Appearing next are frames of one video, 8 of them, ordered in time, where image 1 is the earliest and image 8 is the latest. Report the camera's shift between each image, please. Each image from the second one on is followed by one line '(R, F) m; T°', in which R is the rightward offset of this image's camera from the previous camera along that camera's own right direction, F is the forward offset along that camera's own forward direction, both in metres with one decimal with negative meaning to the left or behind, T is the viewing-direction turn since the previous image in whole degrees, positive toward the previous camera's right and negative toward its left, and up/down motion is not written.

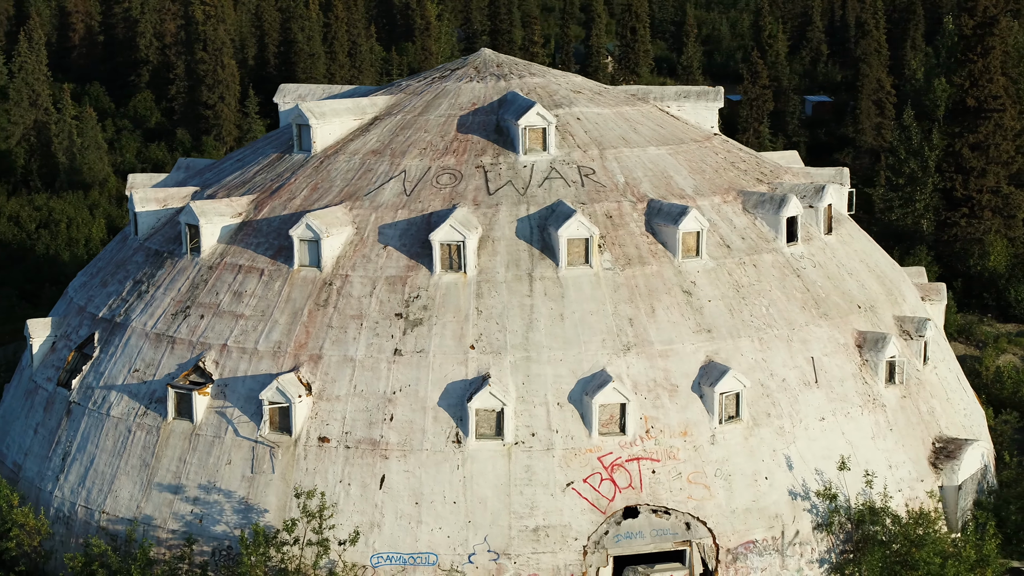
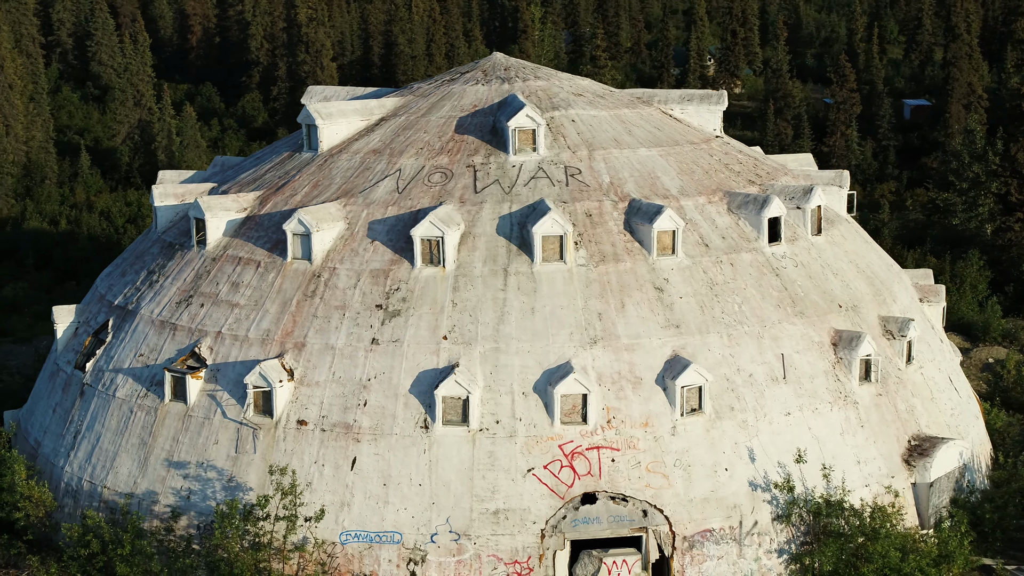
(+2.0, -0.8) m; -4°
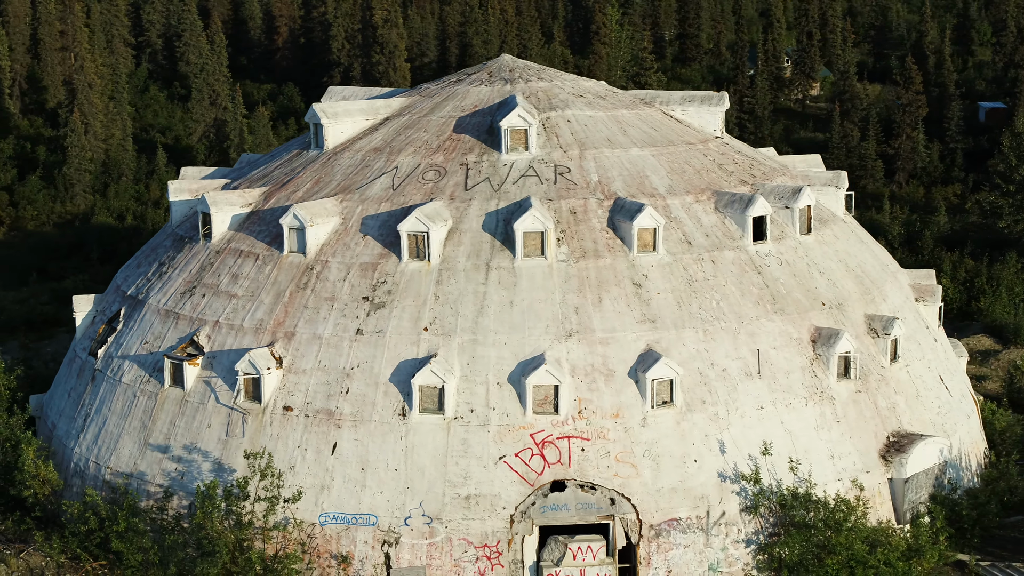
(+1.6, -0.7) m; -3°
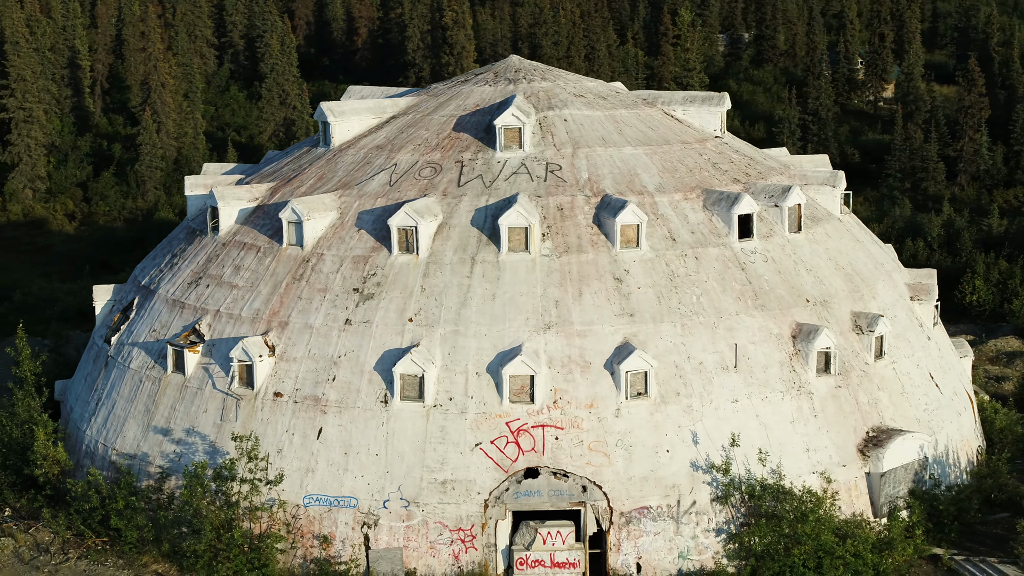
(+1.5, -0.7) m; -3°
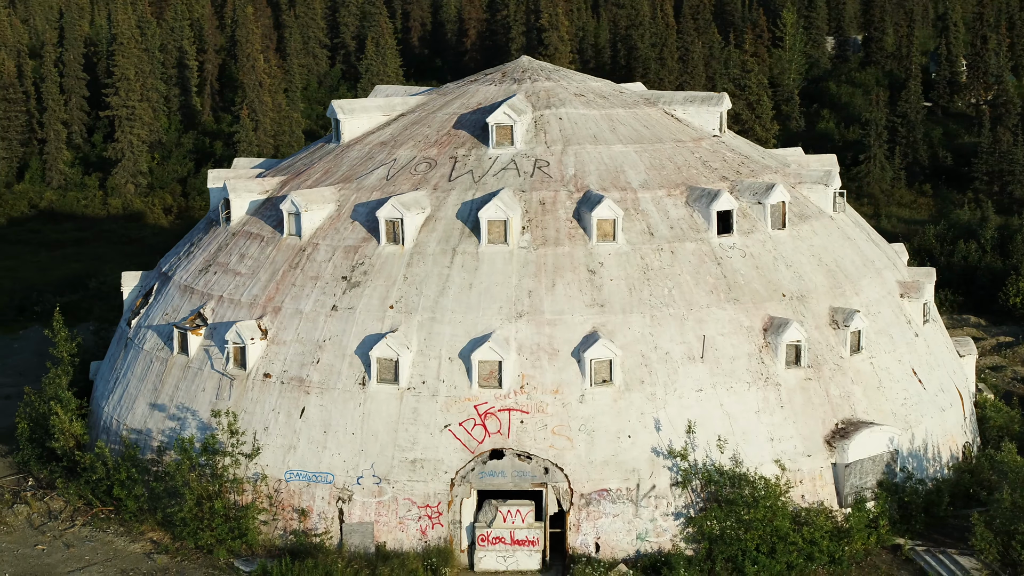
(+2.2, -0.9) m; -4°
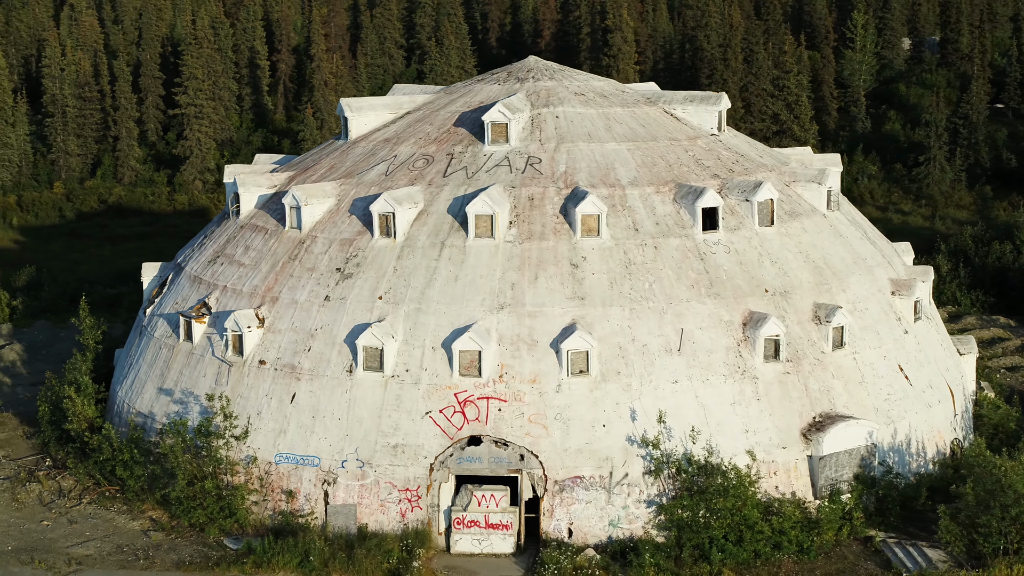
(+1.6, -0.7) m; -3°
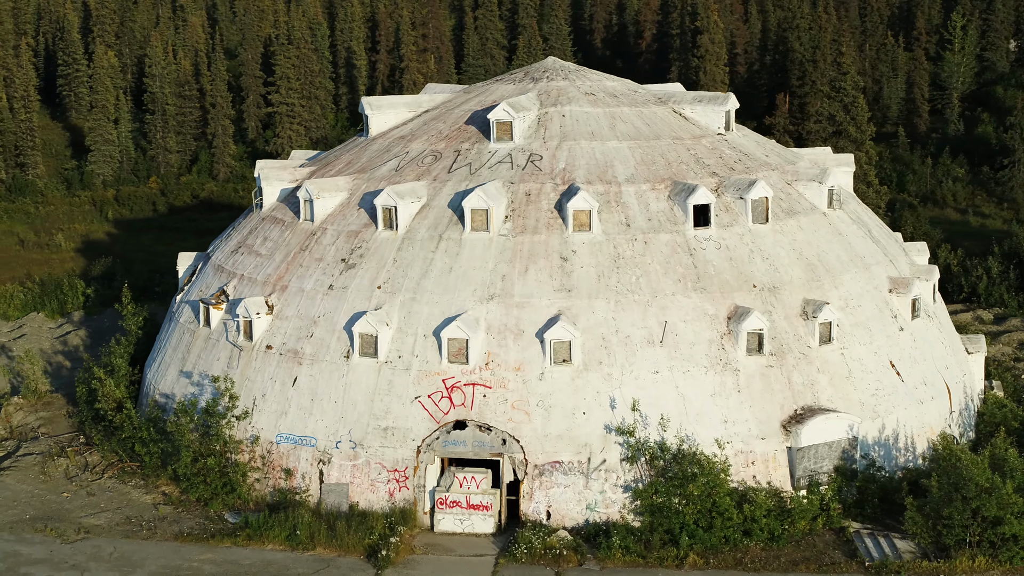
(+1.9, -1.0) m; -4°
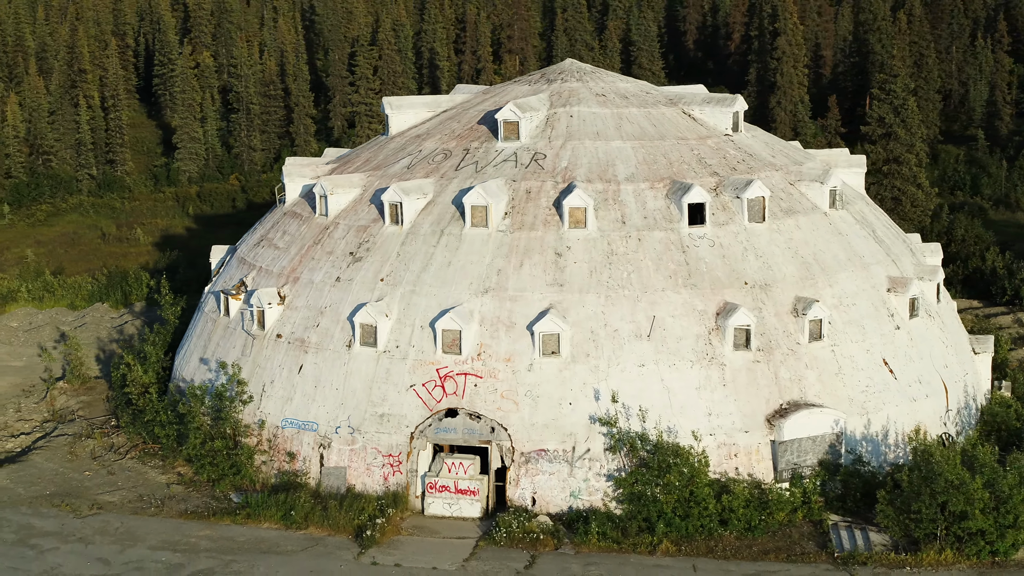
(+1.7, -0.9) m; -3°
